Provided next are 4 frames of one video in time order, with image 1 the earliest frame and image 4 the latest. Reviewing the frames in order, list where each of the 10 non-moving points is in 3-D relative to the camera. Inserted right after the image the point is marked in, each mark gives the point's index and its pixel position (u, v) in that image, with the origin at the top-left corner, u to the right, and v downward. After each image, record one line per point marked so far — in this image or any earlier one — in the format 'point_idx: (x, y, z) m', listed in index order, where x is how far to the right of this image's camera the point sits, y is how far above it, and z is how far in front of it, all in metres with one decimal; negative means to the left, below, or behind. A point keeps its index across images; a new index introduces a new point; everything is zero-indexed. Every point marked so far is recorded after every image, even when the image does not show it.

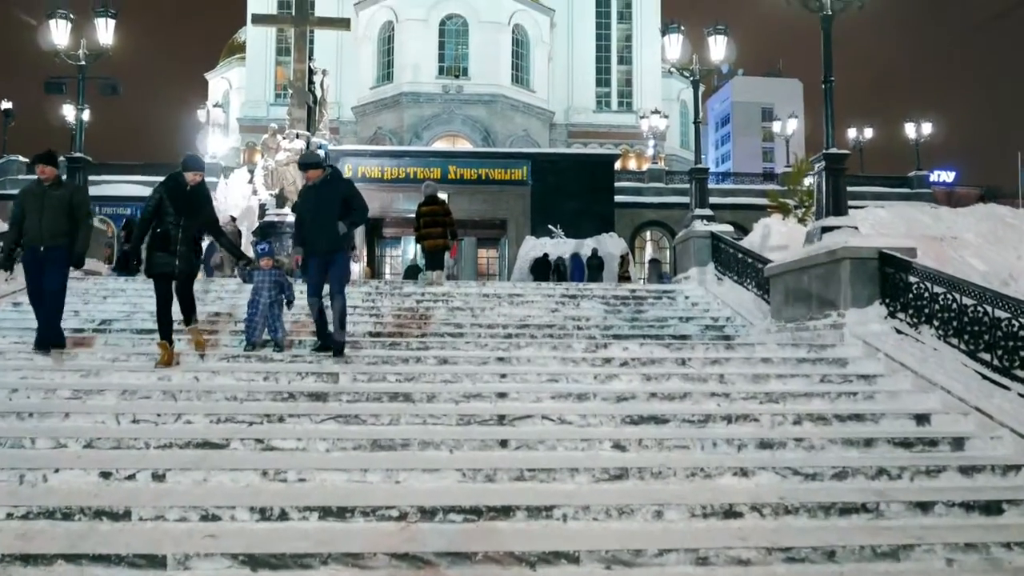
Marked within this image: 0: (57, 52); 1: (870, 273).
0: (-8.4, +4.3, +15.5) m
1: (+3.5, +0.1, +8.2) m
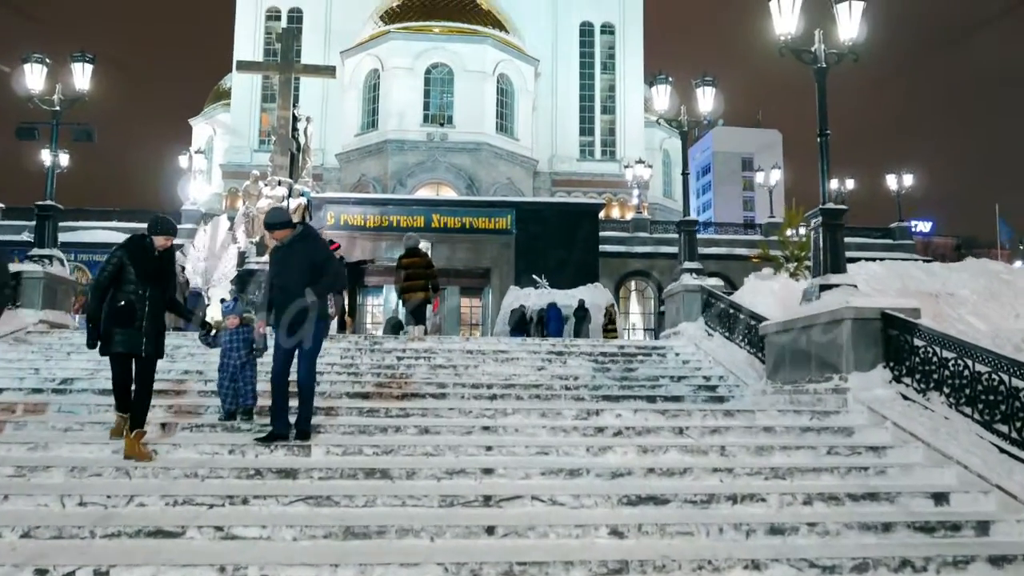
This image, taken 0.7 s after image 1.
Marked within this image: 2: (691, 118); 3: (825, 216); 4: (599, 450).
0: (-8.6, +3.4, +15.1) m
1: (+3.4, -0.4, +7.9) m
2: (+3.5, +3.3, +16.2) m
3: (+3.3, +0.8, +9.0) m
4: (+0.6, -1.2, +6.2) m
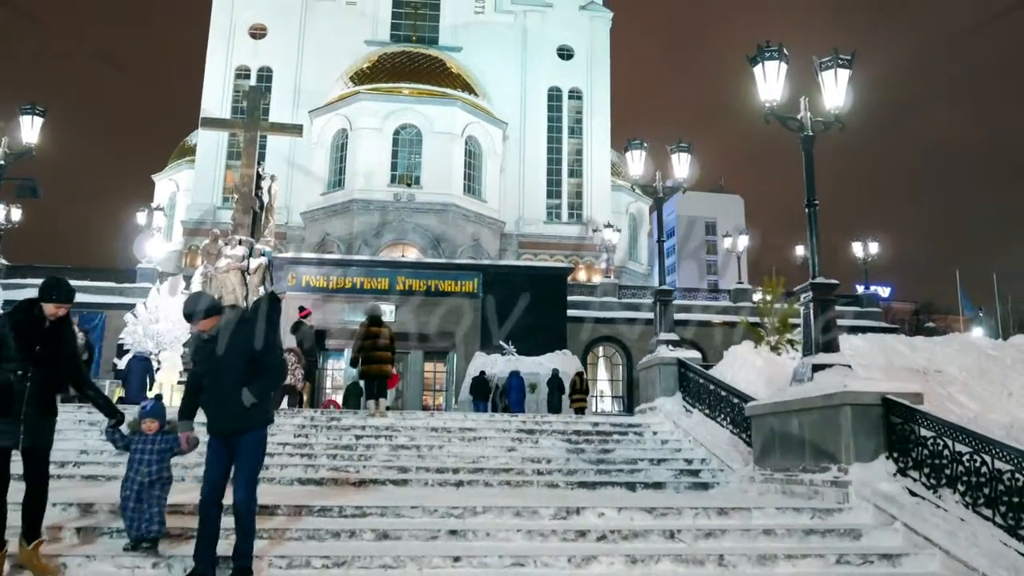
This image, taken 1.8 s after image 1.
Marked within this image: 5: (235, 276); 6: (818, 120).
0: (-9.1, +2.3, +14.3) m
1: (+3.1, -1.2, +7.3) m
2: (+2.9, +2.0, +15.9) m
3: (+3.0, 0.0, +8.5) m
4: (+0.5, -1.7, +5.4) m
5: (-5.6, +0.2, +17.2) m
6: (+3.4, +1.9, +9.4) m
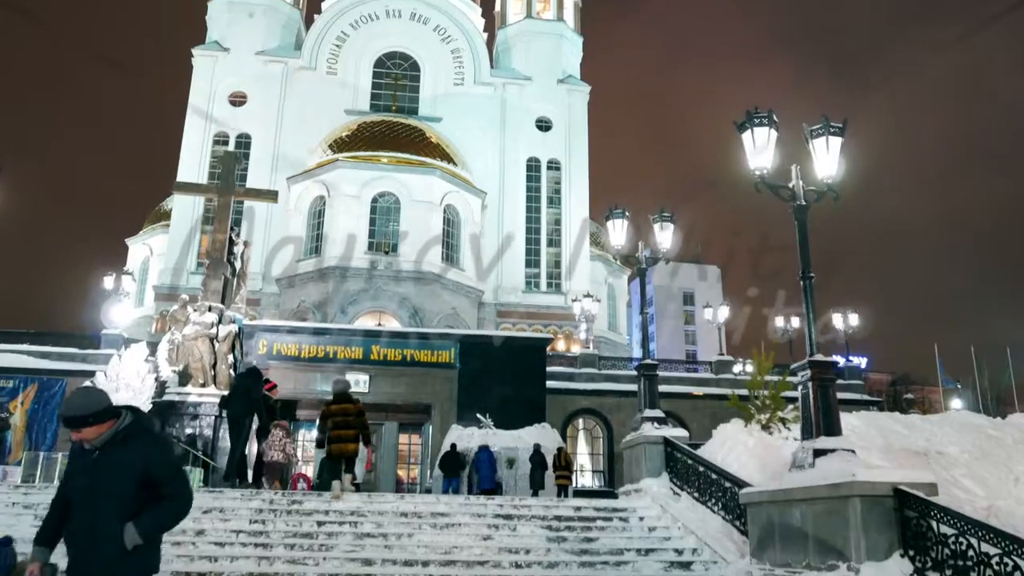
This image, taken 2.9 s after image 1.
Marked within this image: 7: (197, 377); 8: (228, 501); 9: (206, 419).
0: (-9.5, +1.2, +13.6) m
1: (+2.9, -1.8, +6.6) m
2: (+2.5, +0.6, +15.4) m
3: (+2.8, -0.8, +7.9) m
4: (+0.3, -2.2, +4.6) m
5: (-6.0, -1.1, +16.4) m
6: (+3.2, +1.1, +9.0) m
7: (-6.0, -1.7, +16.1) m
8: (-3.4, -2.5, +9.9) m
9: (-5.7, -2.4, +15.7) m
